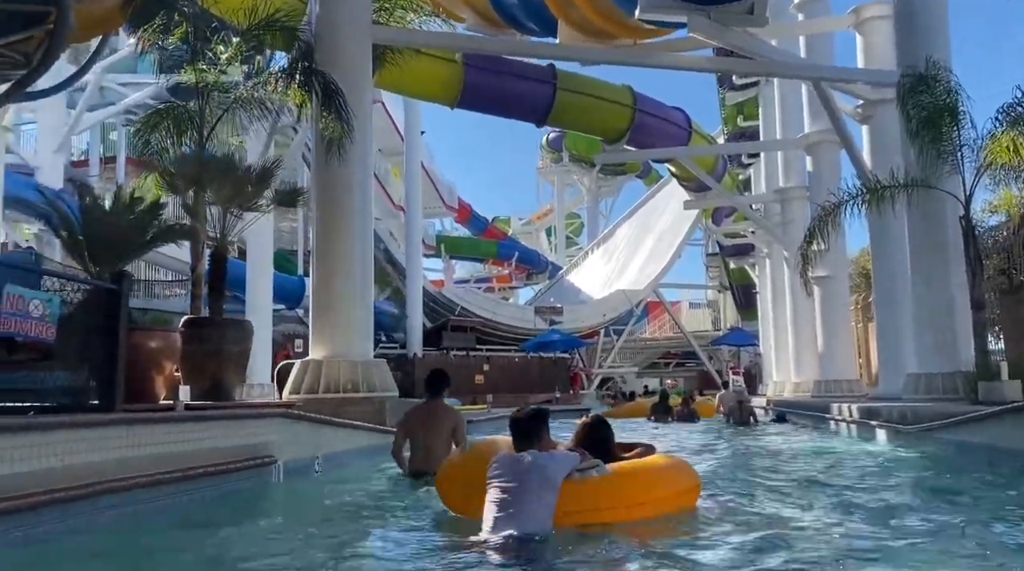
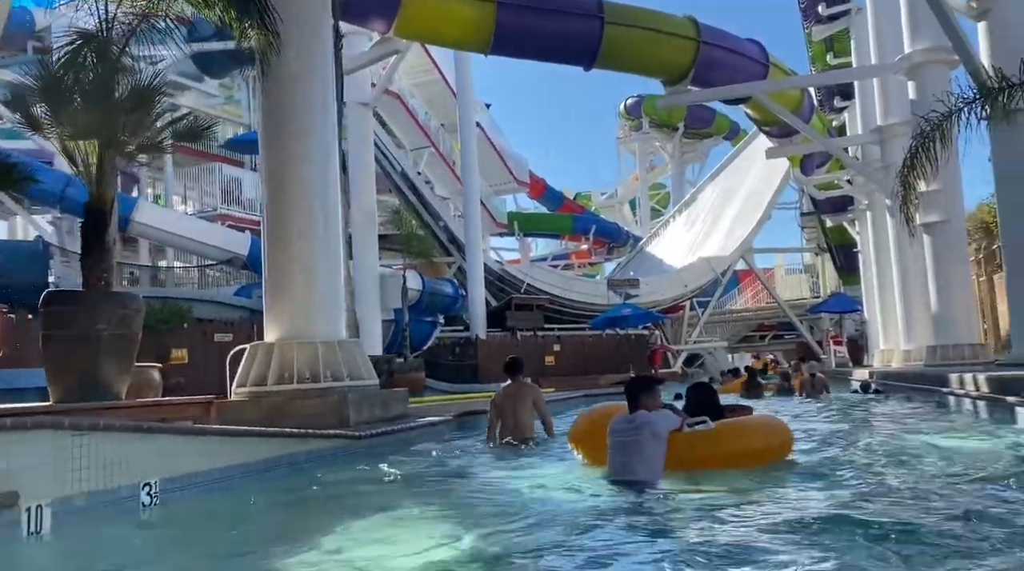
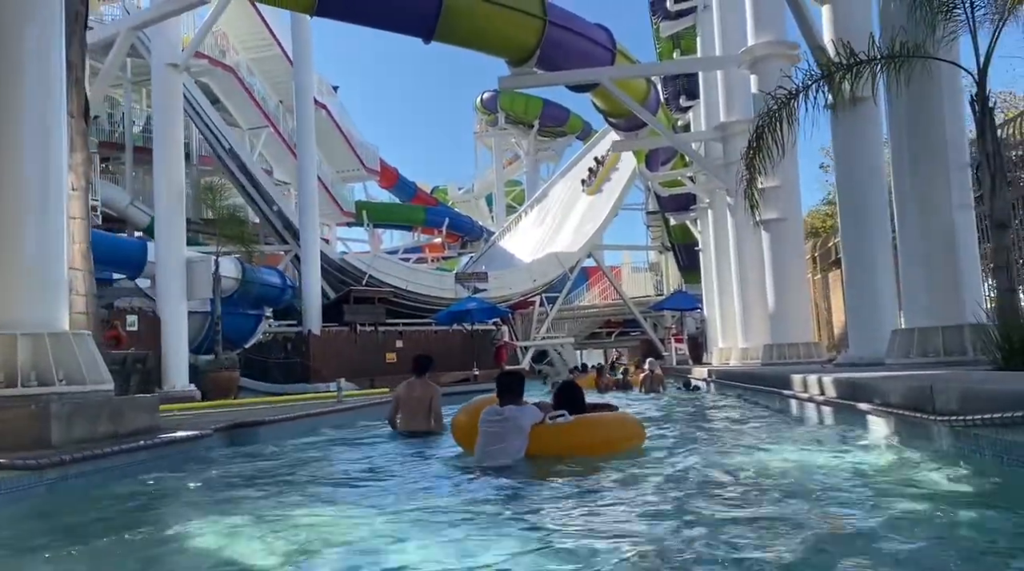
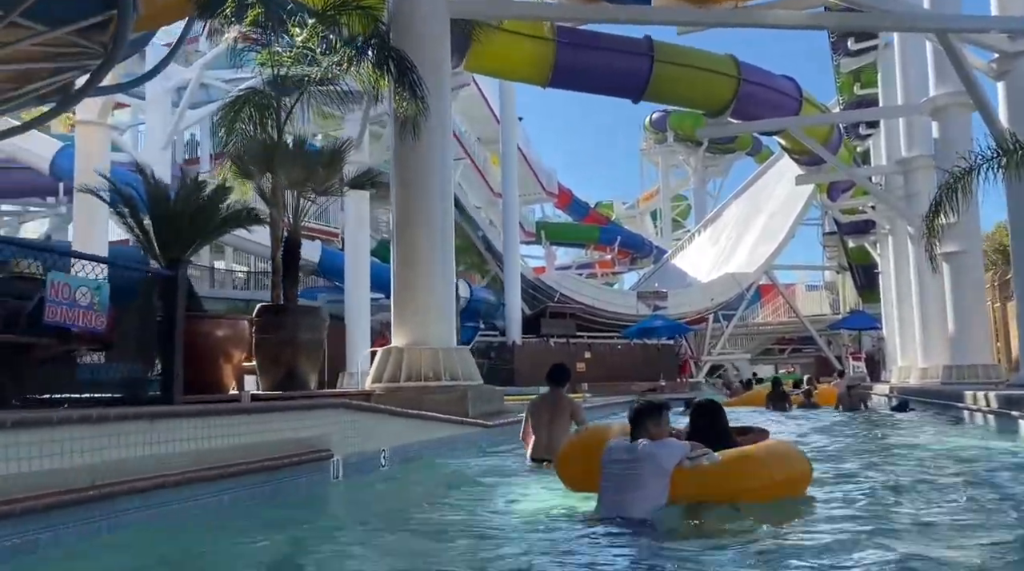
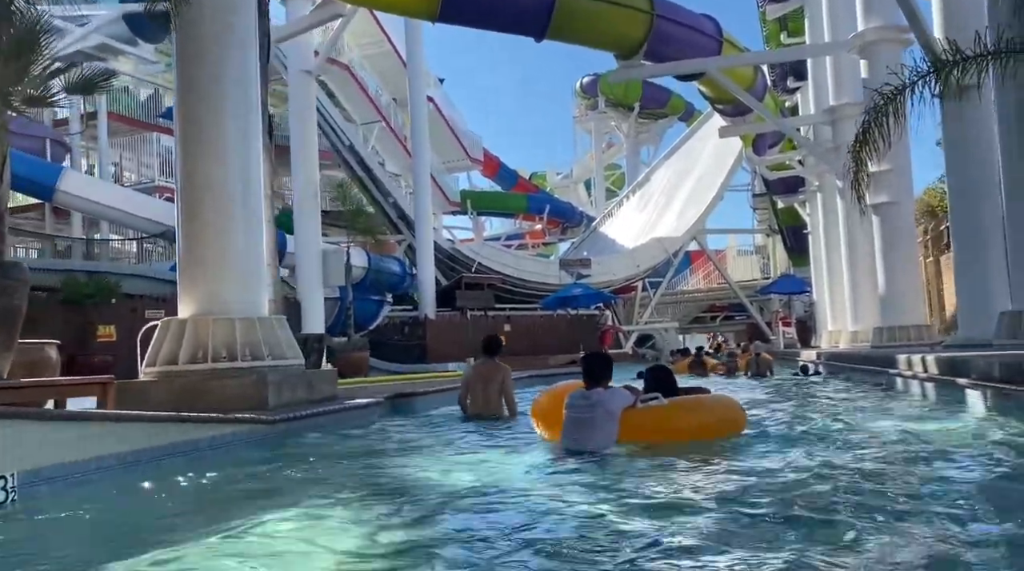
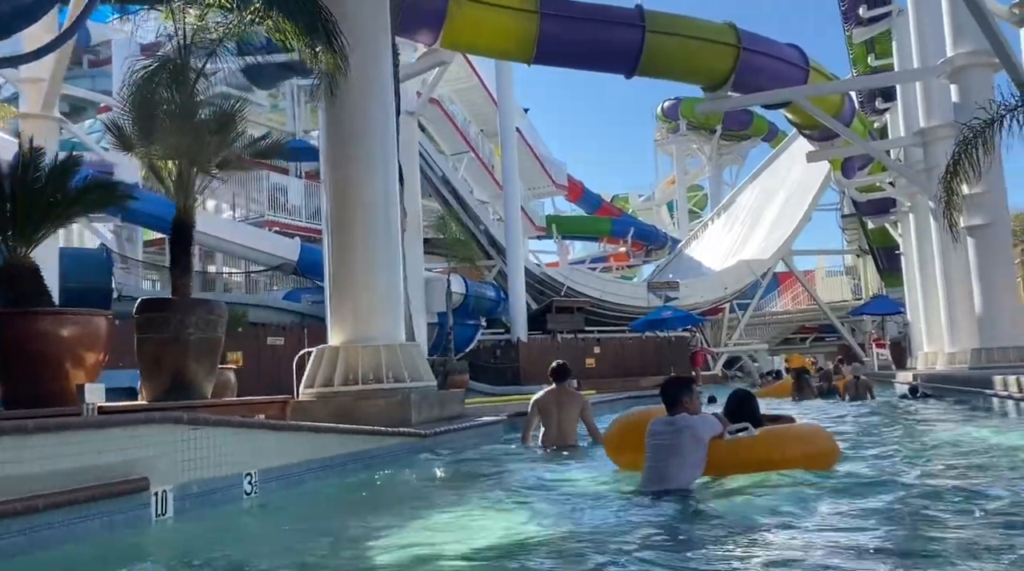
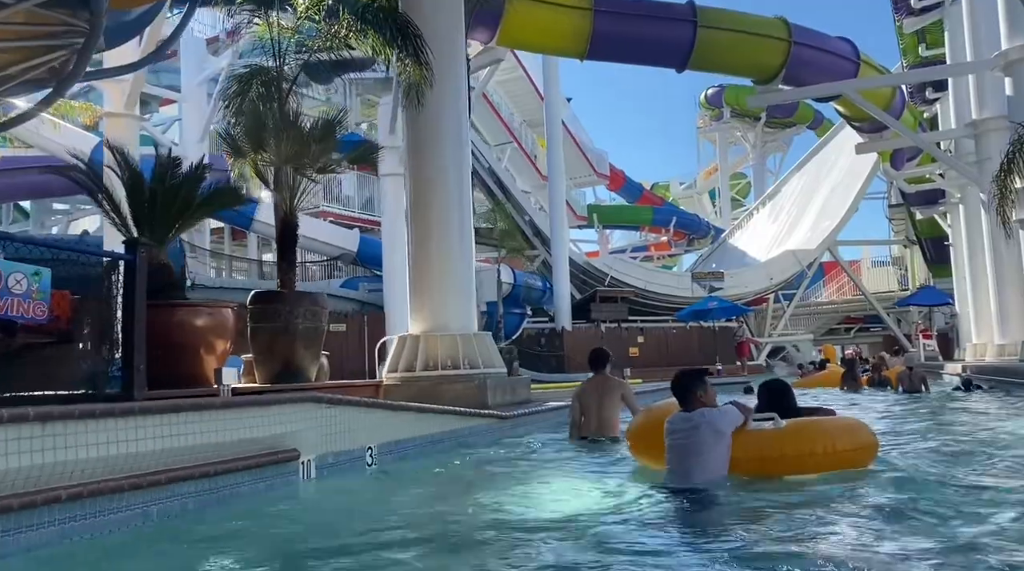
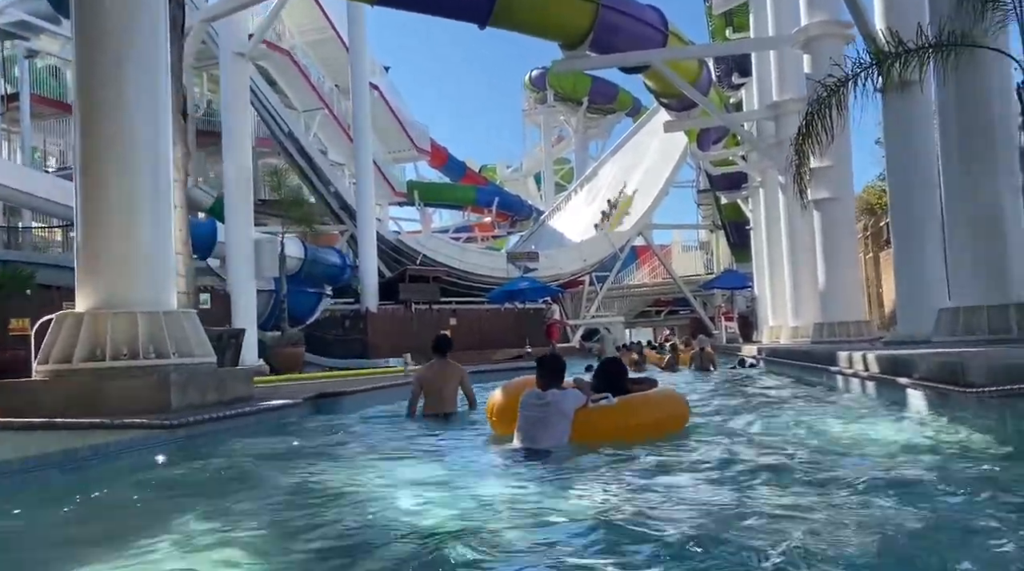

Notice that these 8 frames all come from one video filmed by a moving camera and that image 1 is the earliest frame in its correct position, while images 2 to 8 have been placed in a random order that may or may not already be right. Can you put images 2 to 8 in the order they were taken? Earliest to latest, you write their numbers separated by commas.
4, 7, 6, 2, 5, 8, 3
